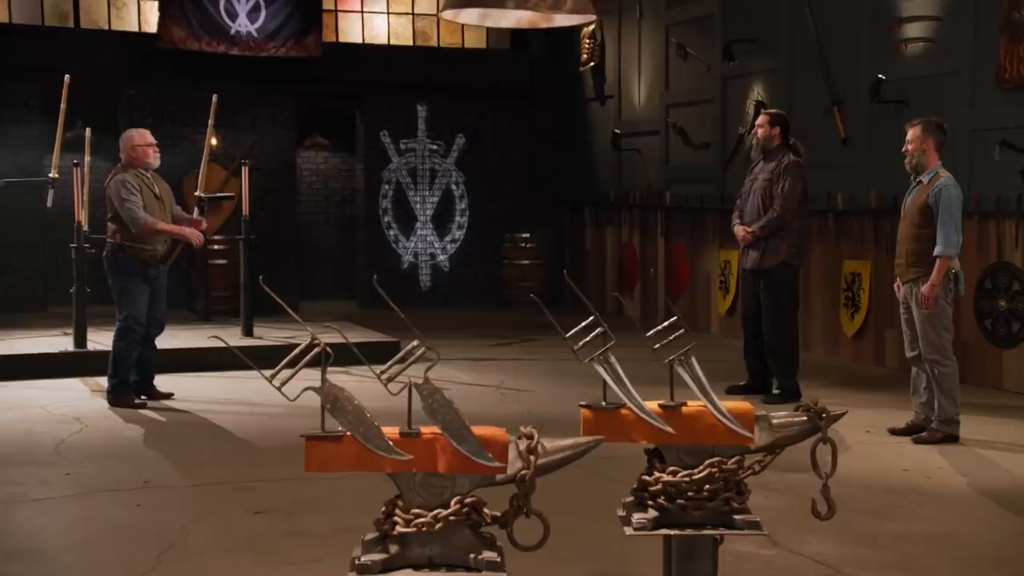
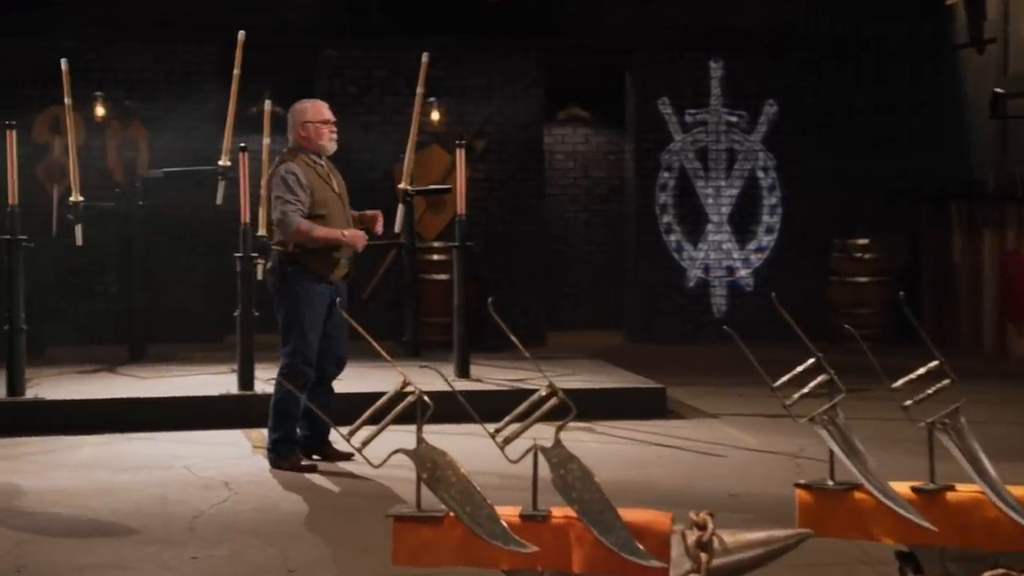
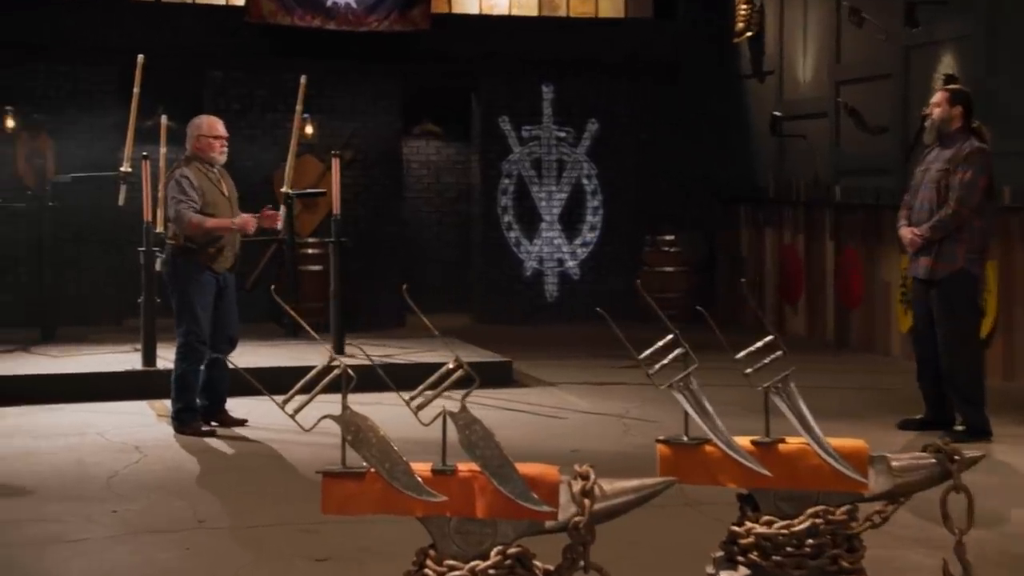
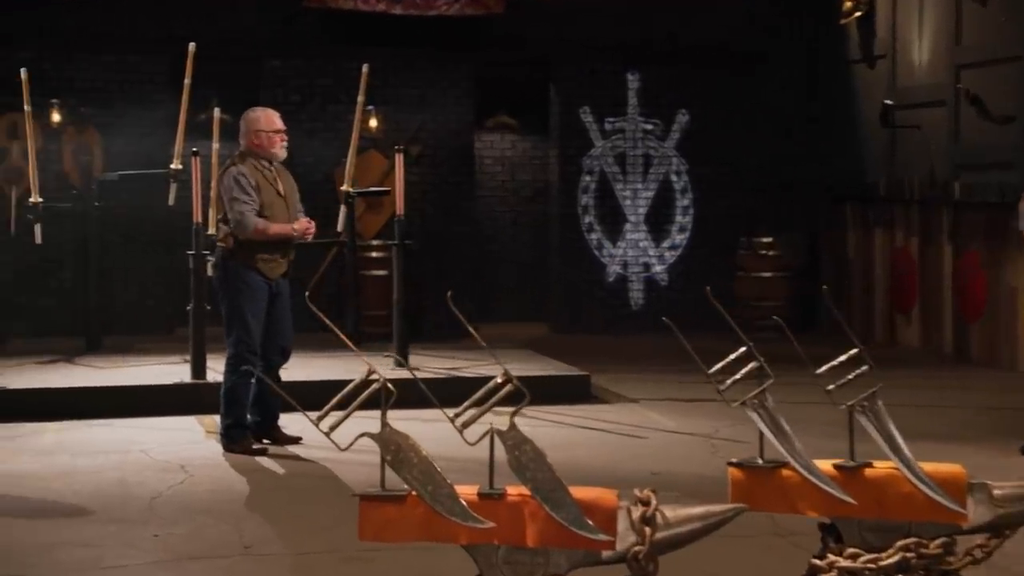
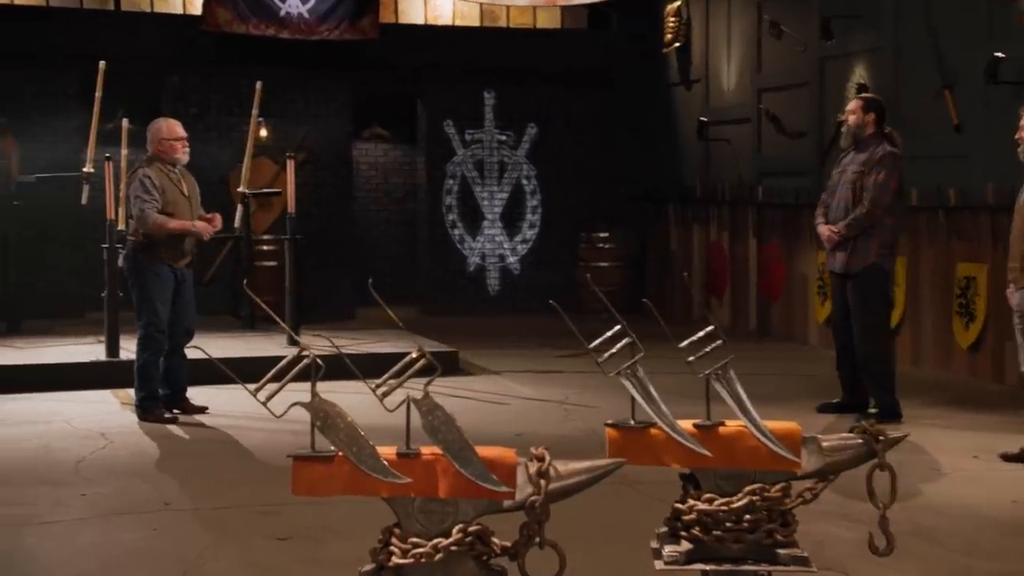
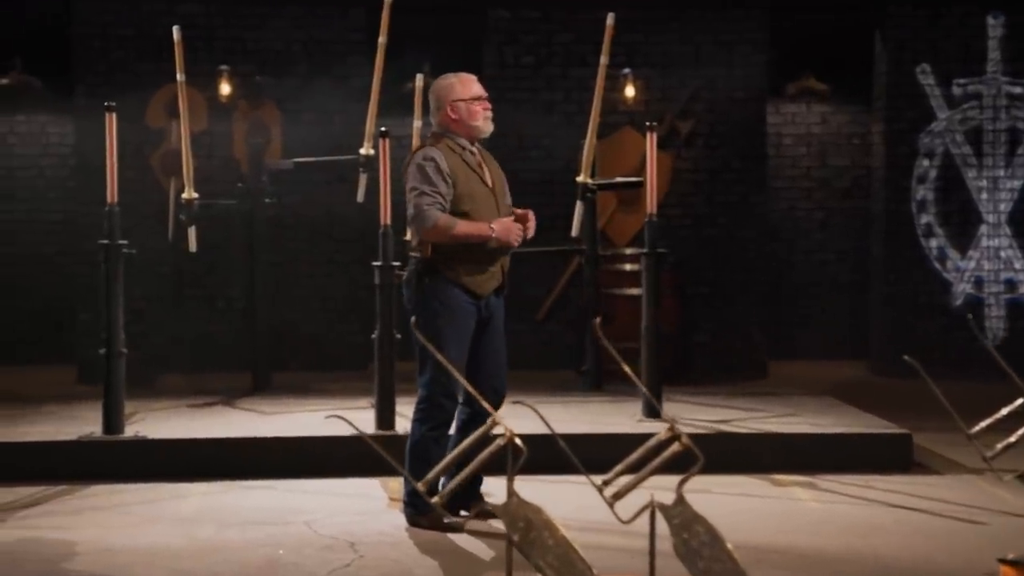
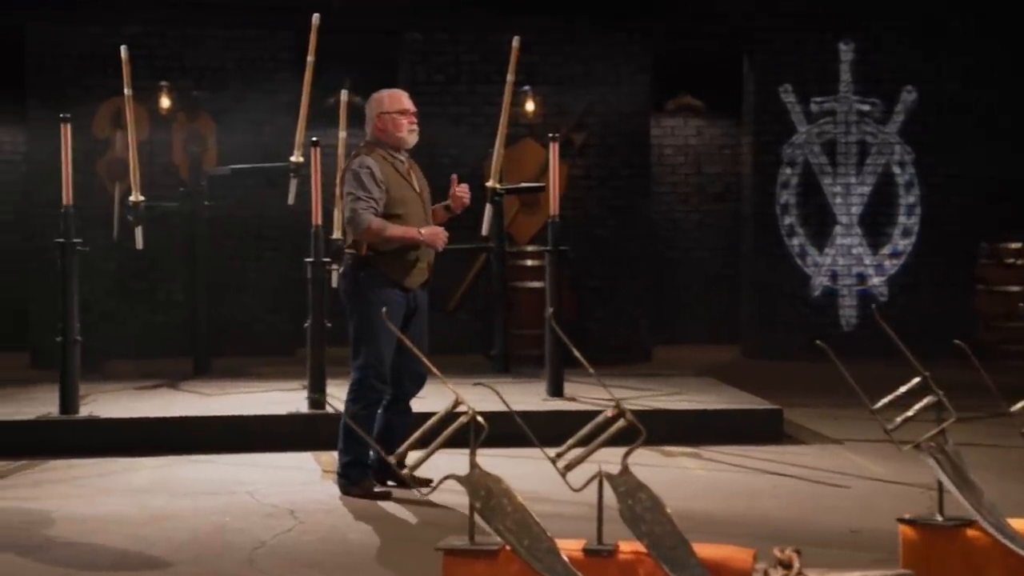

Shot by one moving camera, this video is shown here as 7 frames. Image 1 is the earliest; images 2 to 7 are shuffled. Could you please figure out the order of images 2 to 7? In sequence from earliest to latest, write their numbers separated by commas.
5, 3, 4, 2, 7, 6
